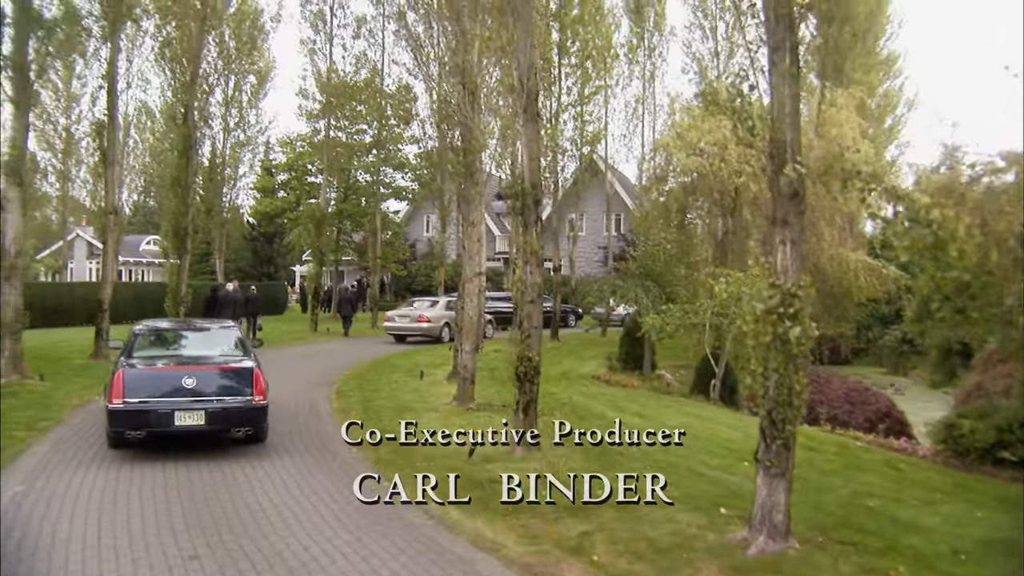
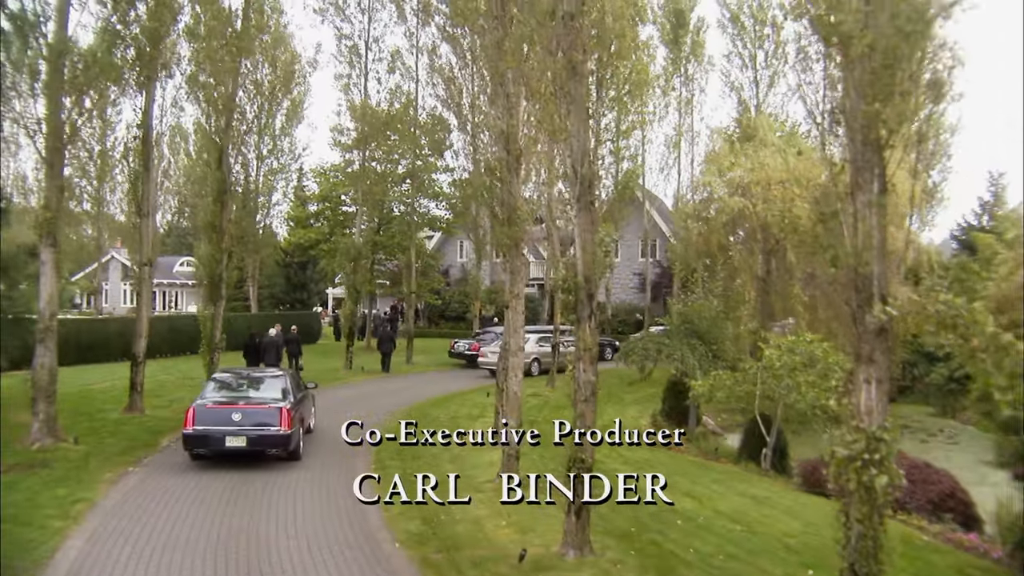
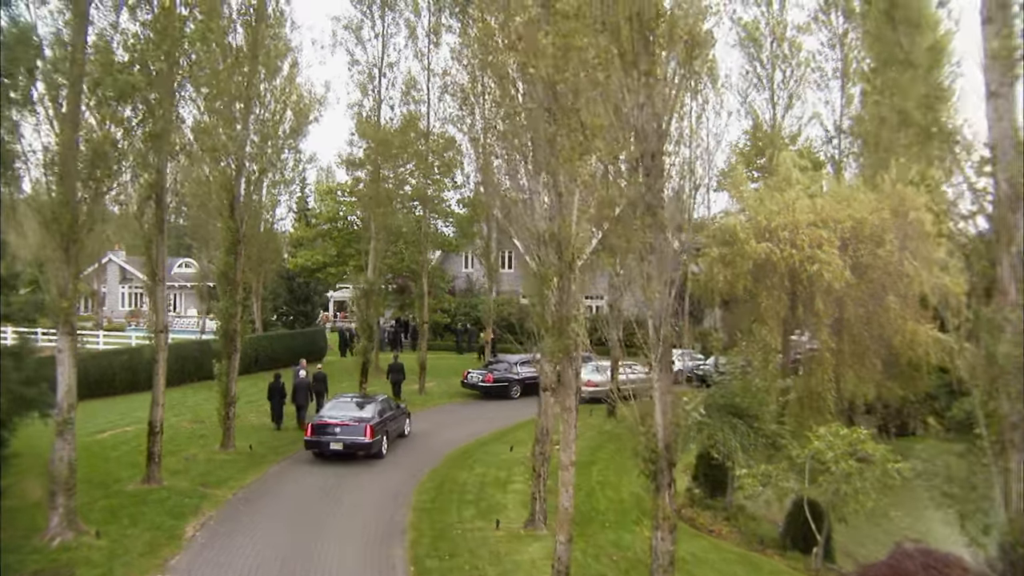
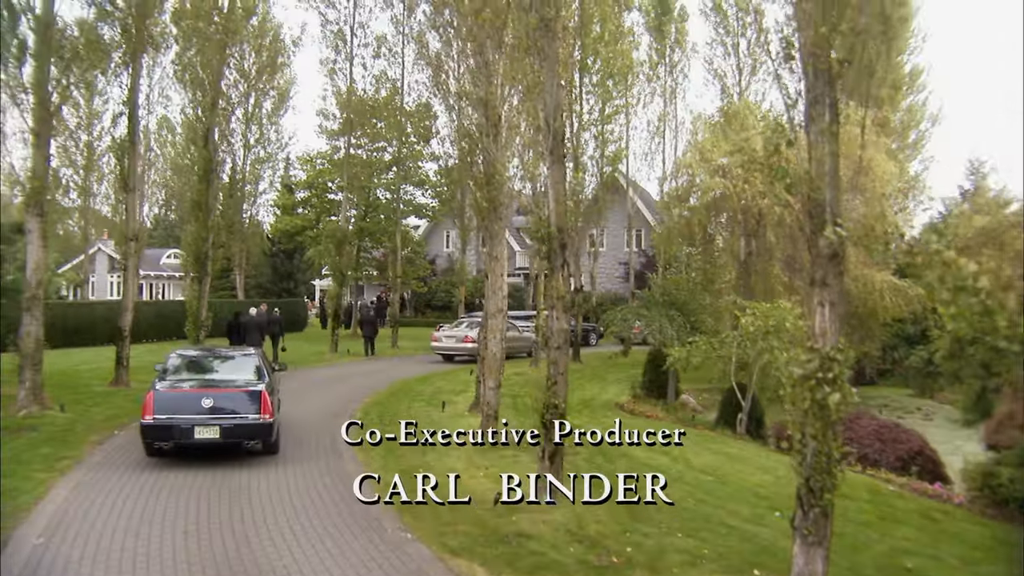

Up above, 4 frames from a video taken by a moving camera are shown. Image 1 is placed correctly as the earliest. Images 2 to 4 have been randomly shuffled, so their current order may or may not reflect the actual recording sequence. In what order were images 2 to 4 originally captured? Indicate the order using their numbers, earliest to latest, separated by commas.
4, 2, 3
